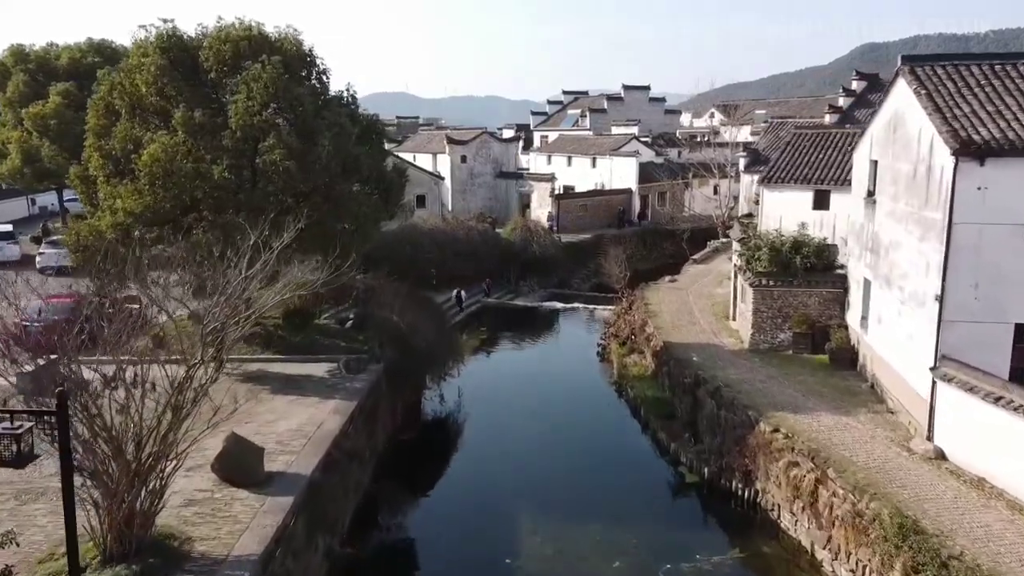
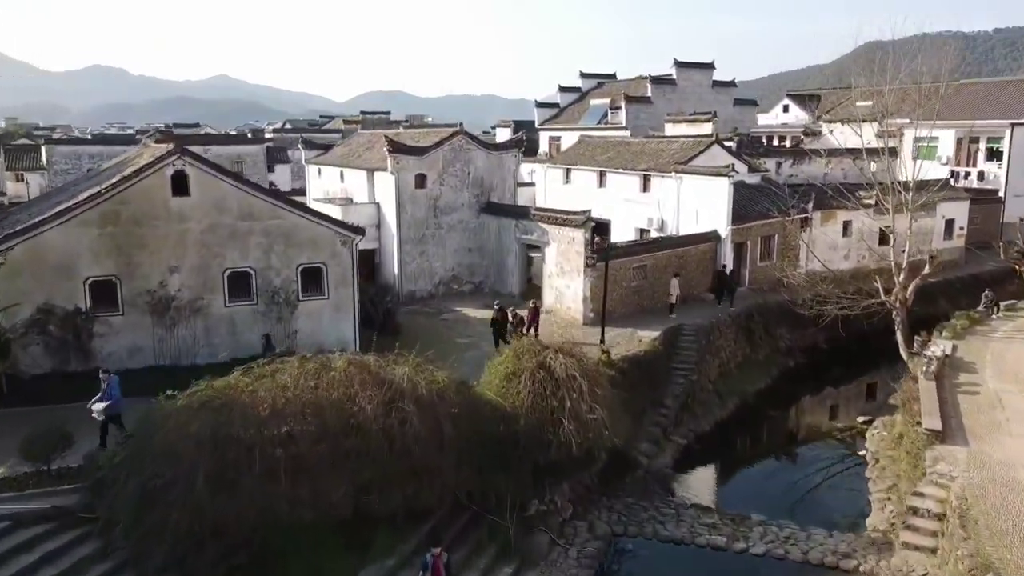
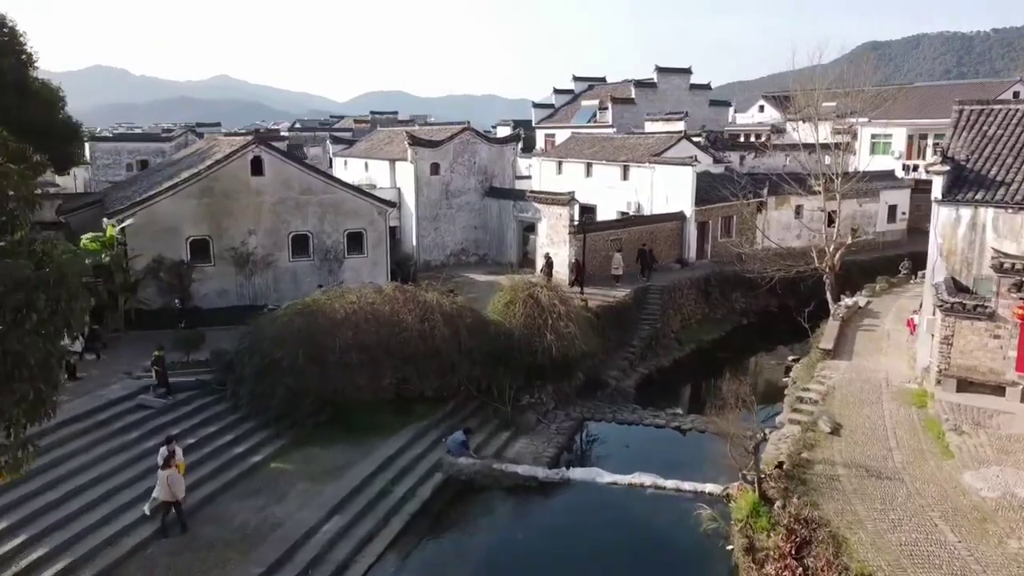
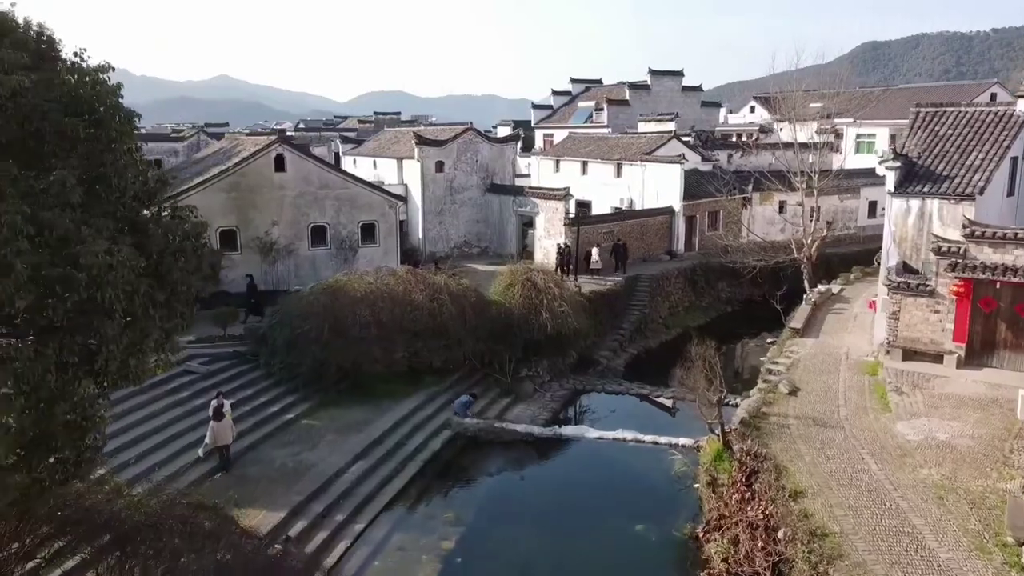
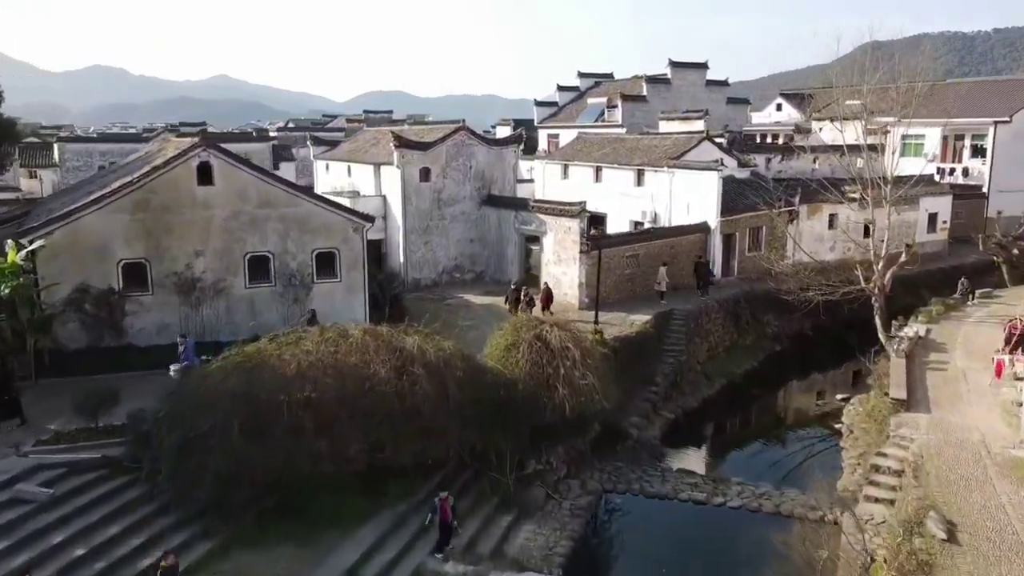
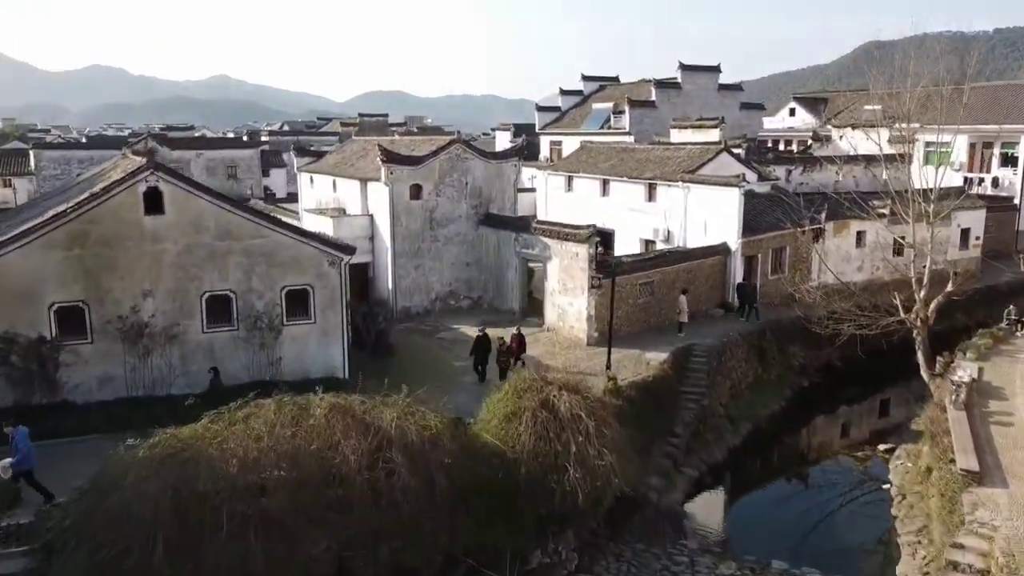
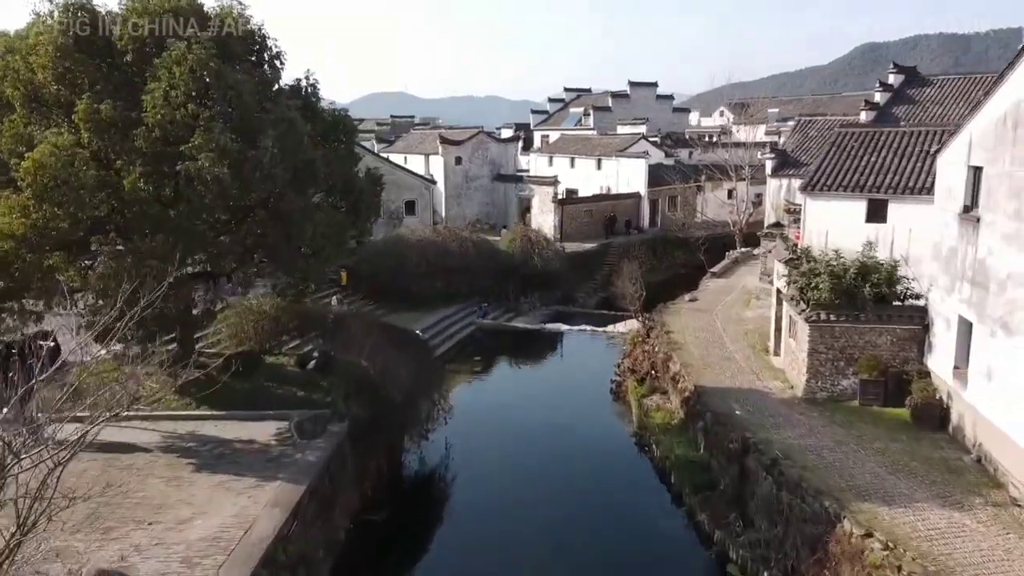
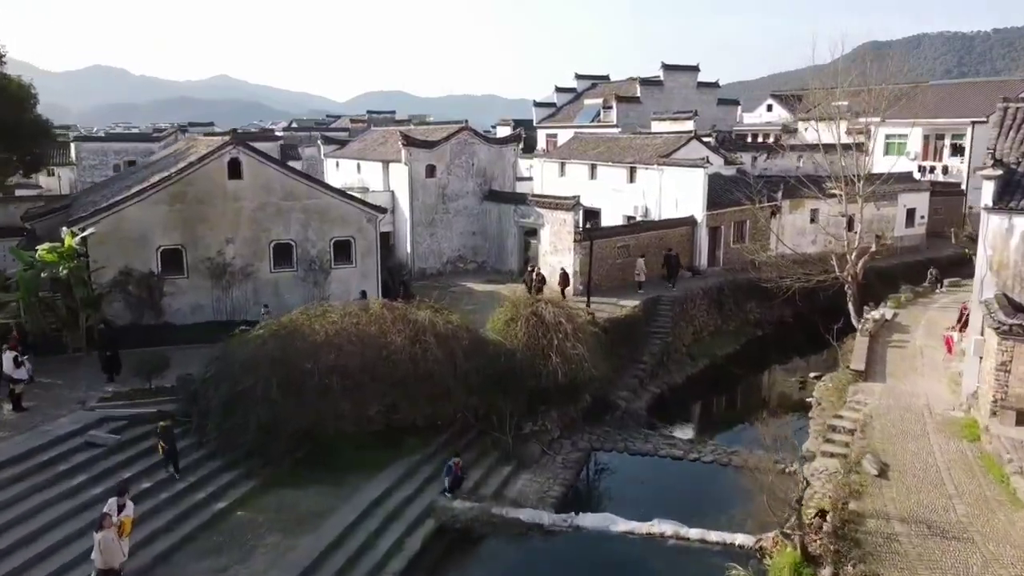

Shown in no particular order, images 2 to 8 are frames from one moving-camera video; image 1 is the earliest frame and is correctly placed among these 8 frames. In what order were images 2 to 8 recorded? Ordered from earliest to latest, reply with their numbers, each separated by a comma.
7, 4, 3, 8, 5, 2, 6
